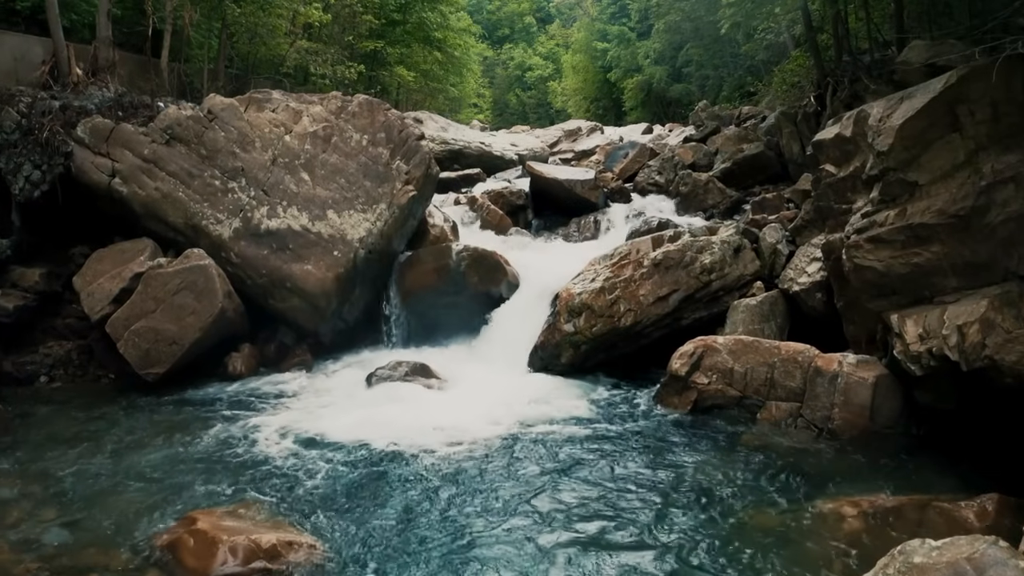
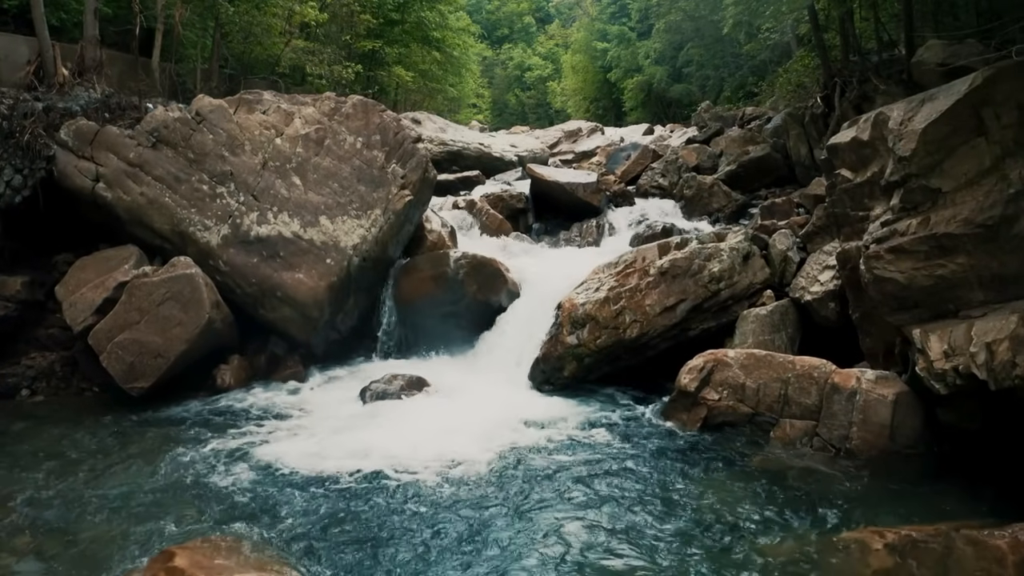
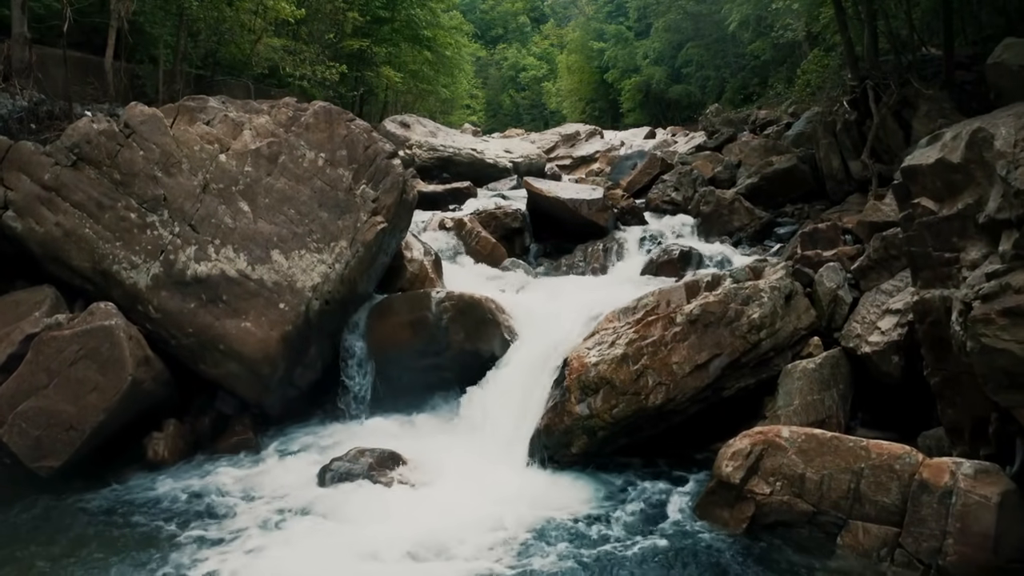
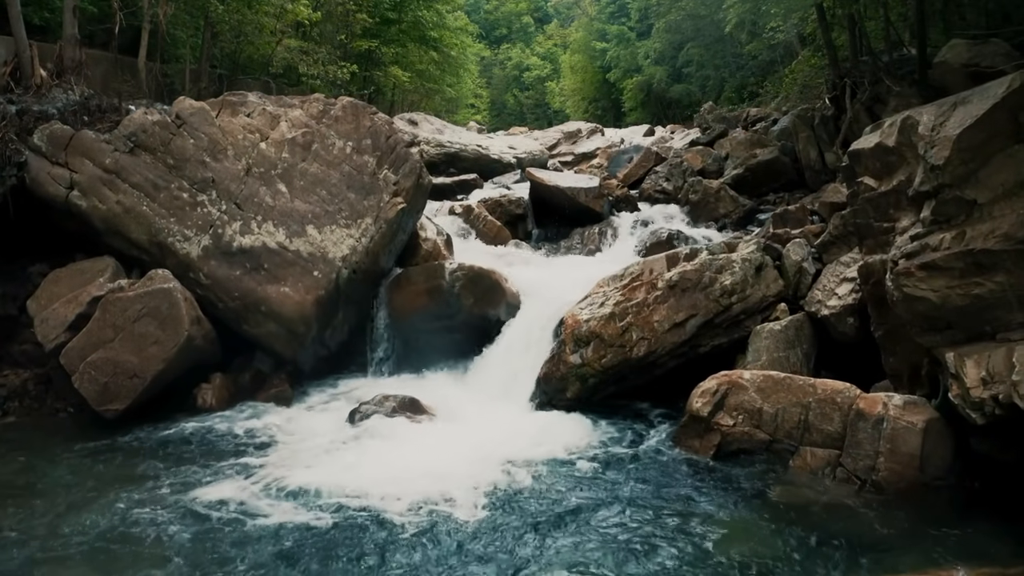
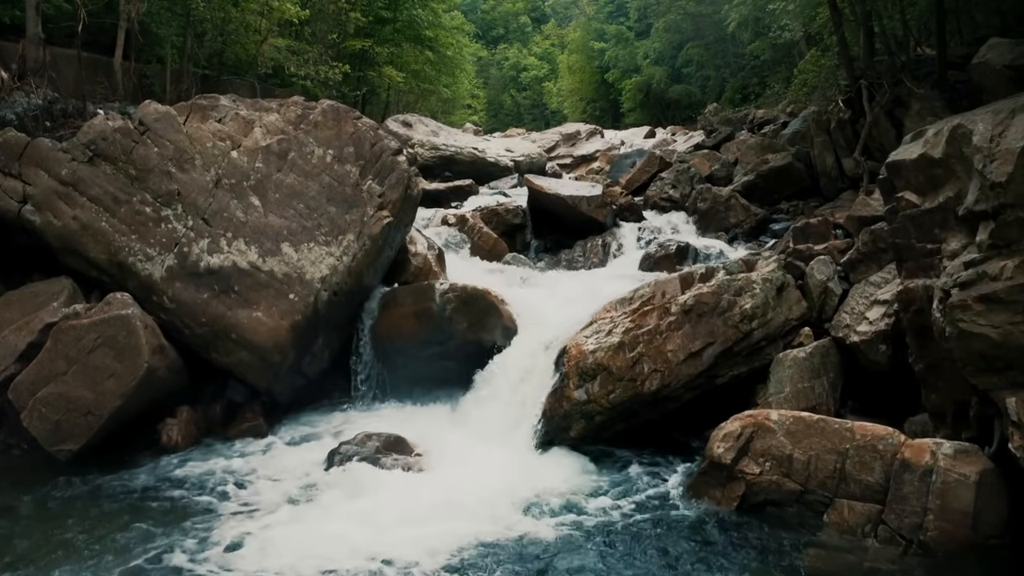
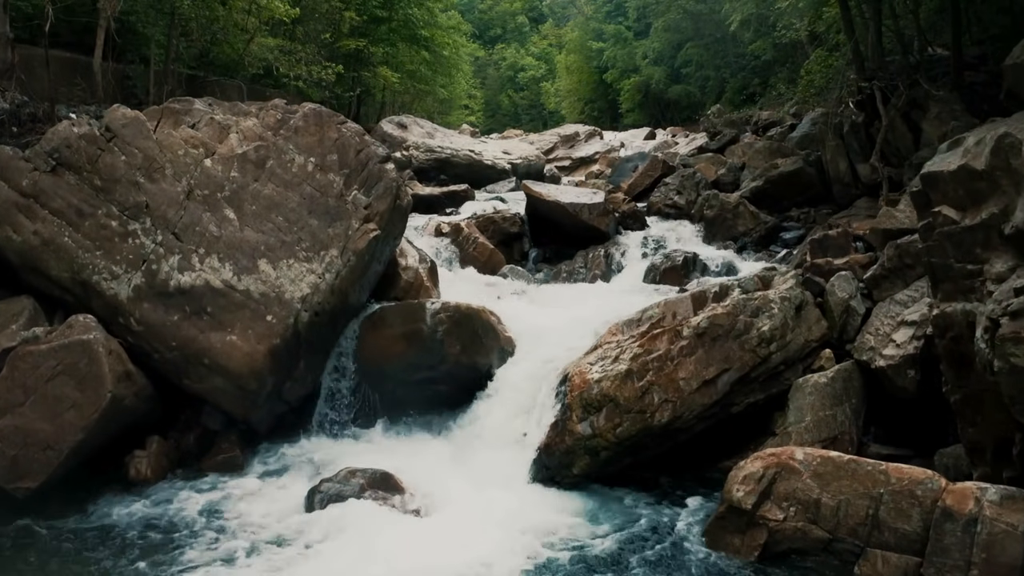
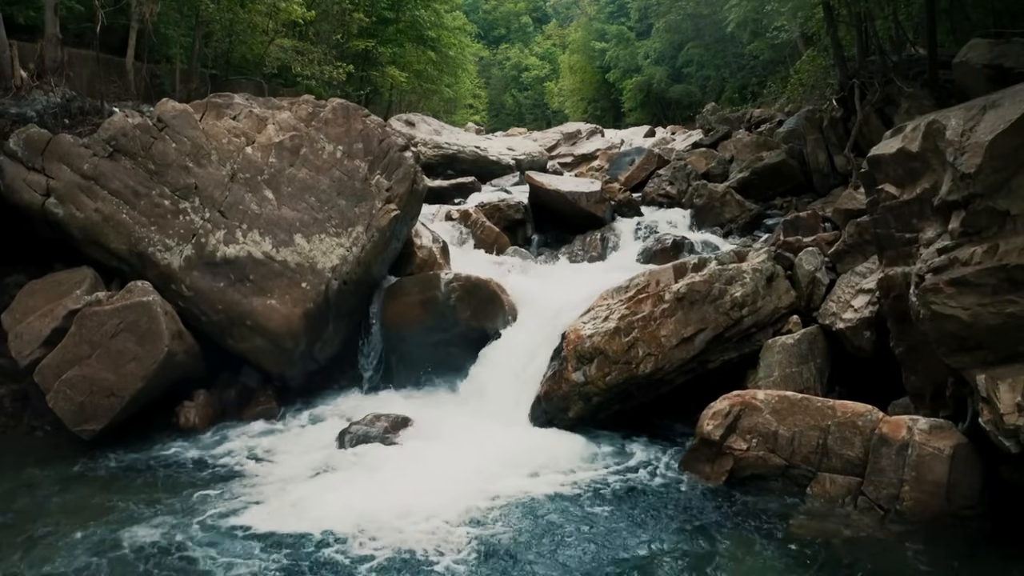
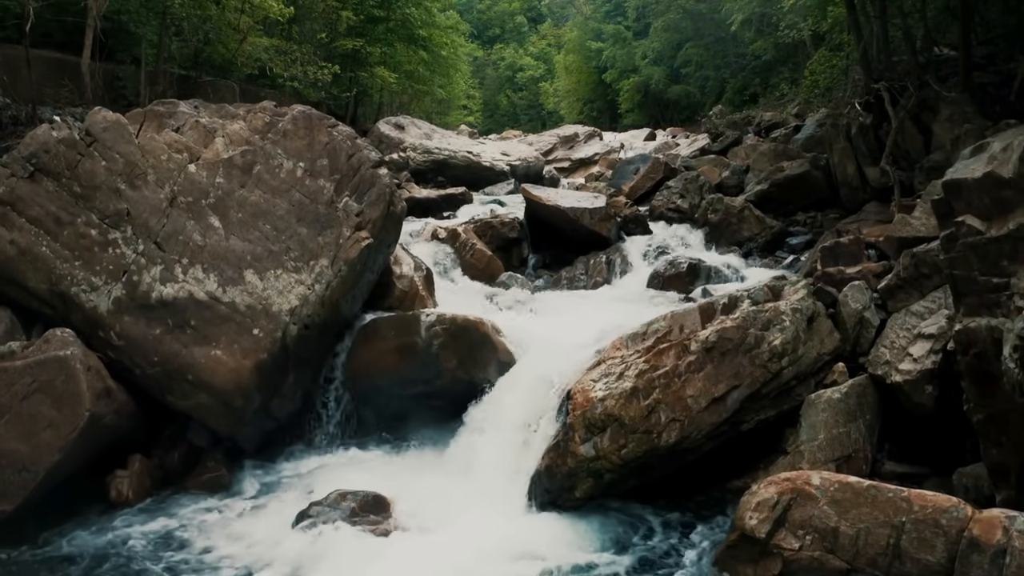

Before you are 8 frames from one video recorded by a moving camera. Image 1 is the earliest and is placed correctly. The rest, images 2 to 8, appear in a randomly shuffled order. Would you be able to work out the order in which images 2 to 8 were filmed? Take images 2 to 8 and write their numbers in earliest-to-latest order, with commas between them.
2, 4, 7, 5, 3, 6, 8
